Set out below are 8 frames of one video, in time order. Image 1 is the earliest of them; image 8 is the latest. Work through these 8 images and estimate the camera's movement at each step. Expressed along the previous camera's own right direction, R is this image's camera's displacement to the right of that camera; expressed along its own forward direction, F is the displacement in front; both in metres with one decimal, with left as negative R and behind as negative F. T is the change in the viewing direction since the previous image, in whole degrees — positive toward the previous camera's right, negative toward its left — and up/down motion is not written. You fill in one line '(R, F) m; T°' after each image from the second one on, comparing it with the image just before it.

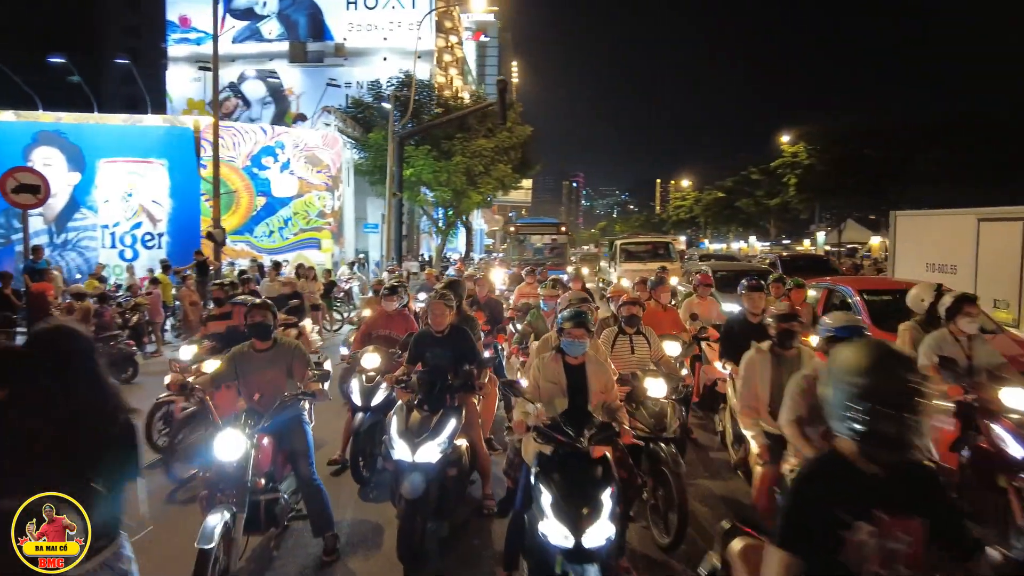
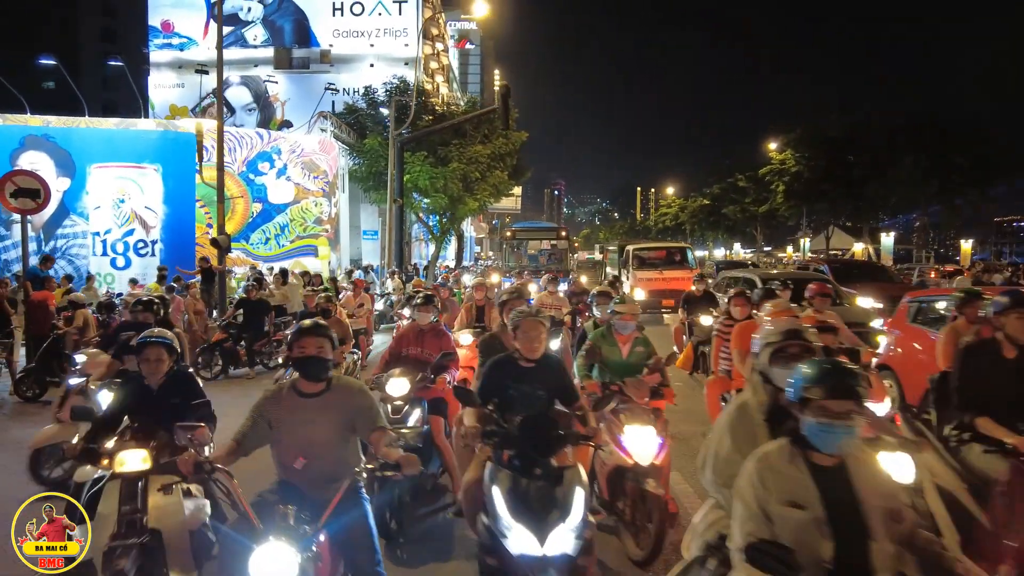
(-0.6, +0.3) m; +2°
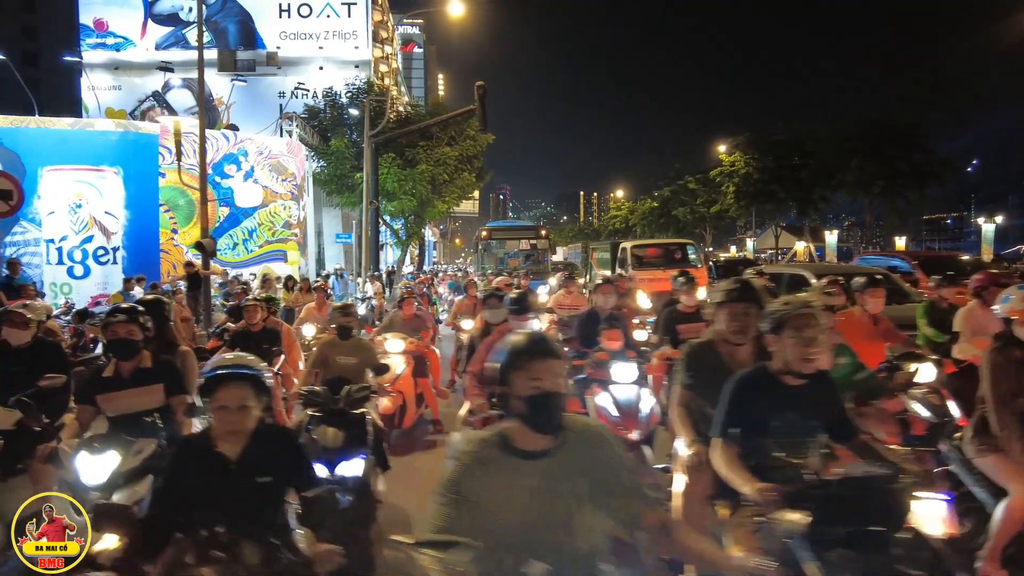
(-1.0, +0.3) m; +5°
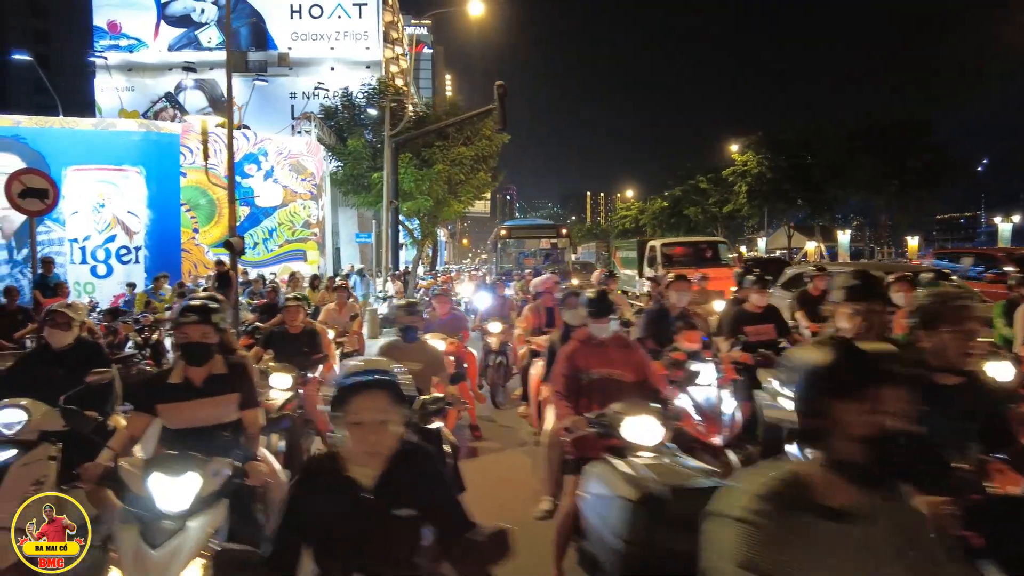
(-0.4, +0.1) m; -1°
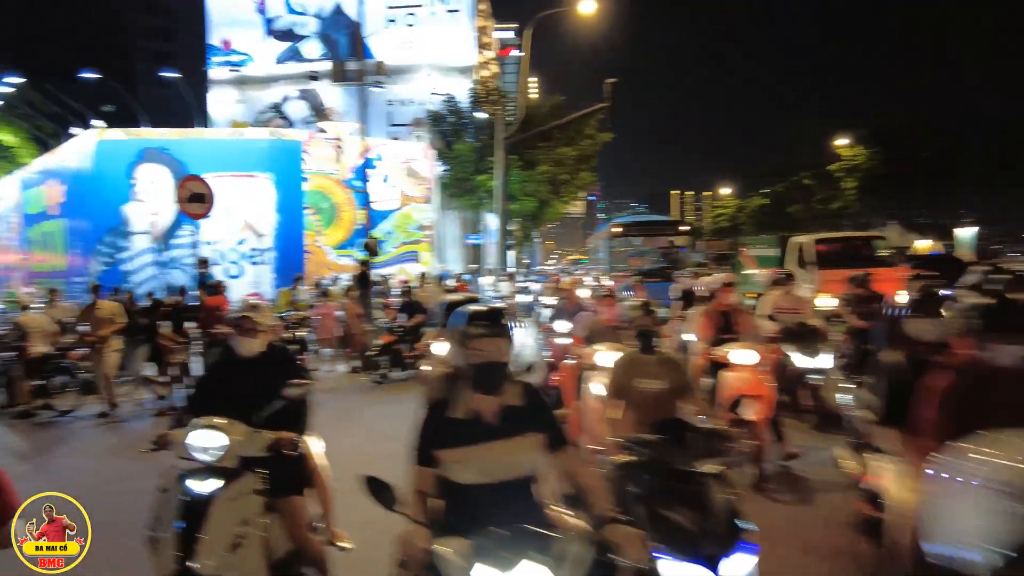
(-1.0, +0.3) m; -7°
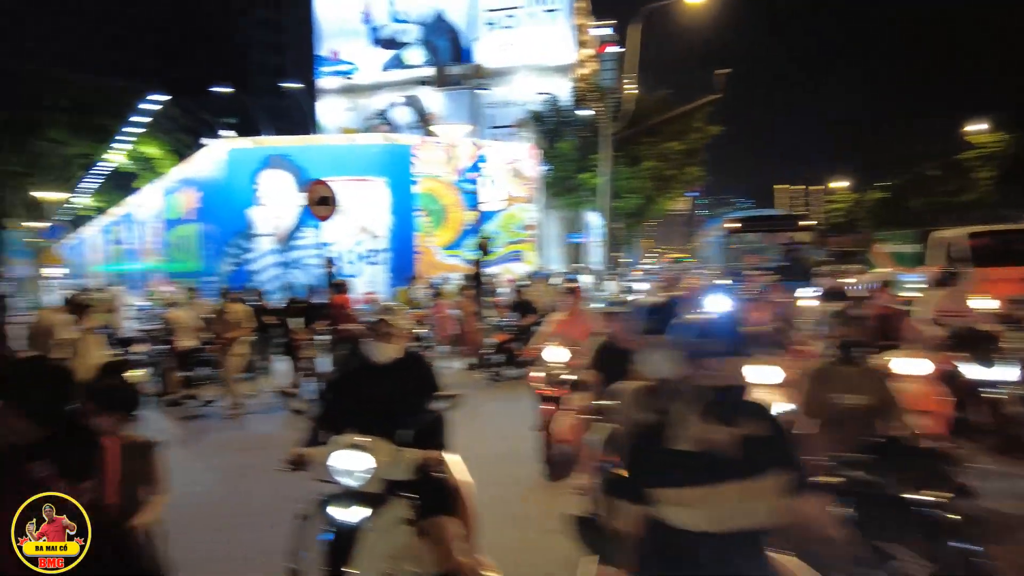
(-0.4, +0.1) m; -8°
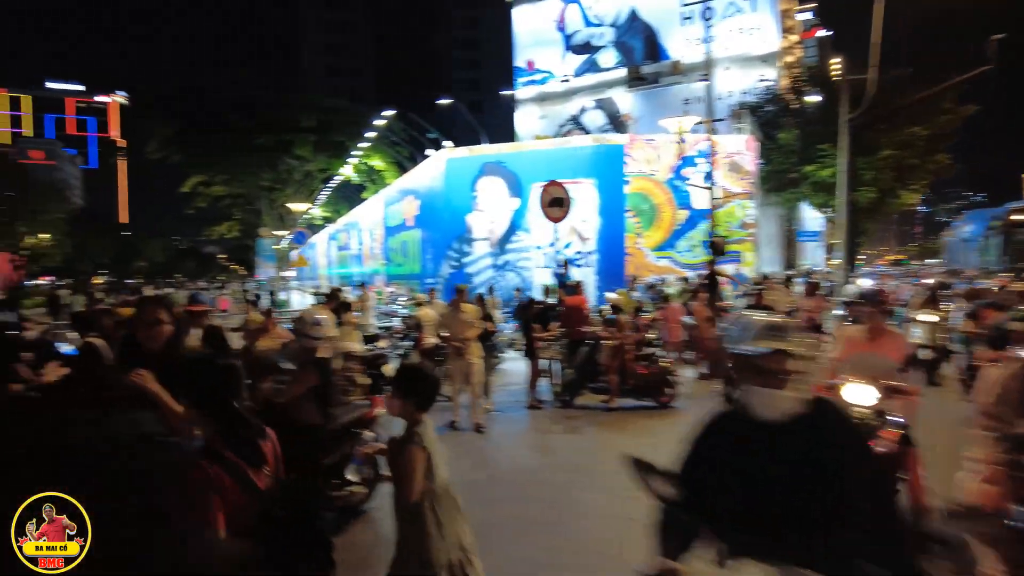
(-1.0, +0.5) m; -16°
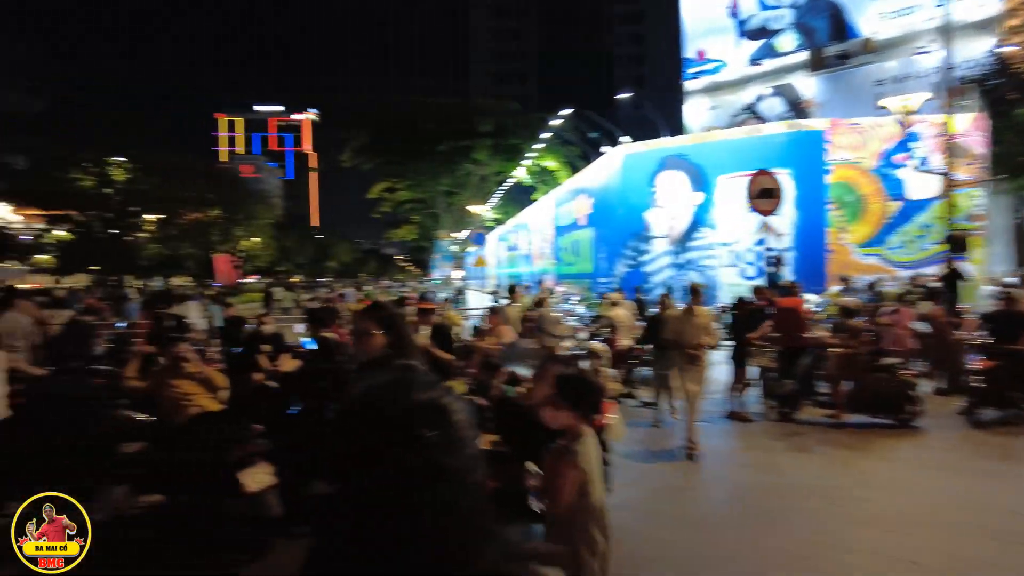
(-0.7, +0.4) m; -14°
